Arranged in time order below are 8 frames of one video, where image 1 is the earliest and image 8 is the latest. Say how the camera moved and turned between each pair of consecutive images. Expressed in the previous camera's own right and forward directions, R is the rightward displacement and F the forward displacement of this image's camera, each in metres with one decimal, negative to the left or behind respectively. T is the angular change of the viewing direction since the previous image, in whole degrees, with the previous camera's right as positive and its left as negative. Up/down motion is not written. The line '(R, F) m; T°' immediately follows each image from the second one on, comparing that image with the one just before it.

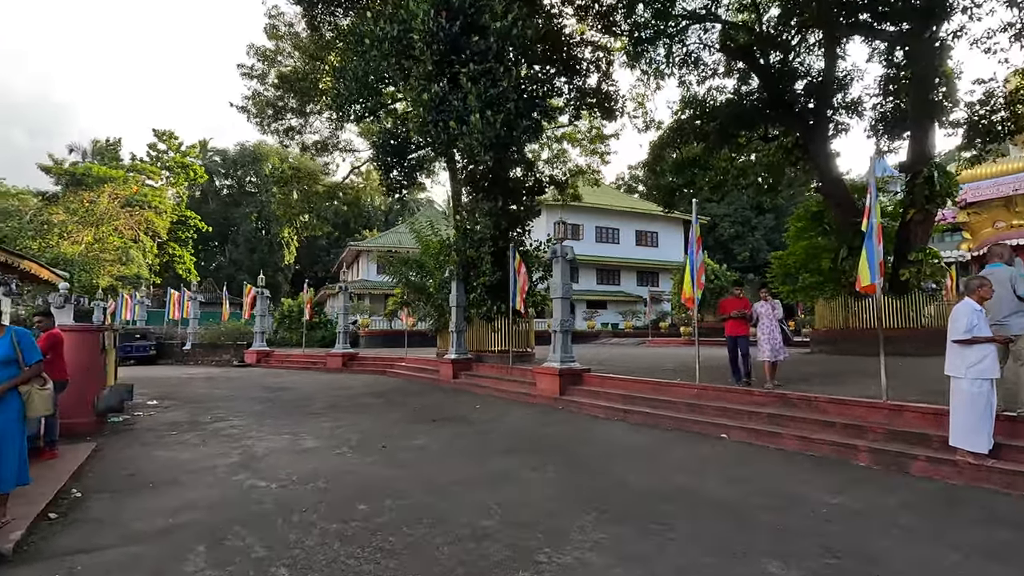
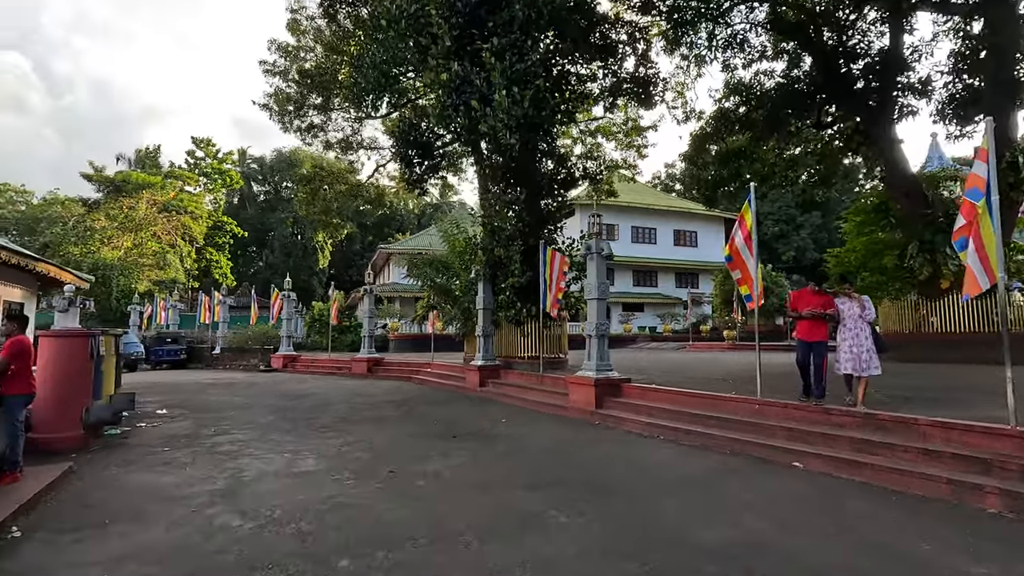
(+0.1, +0.9) m; -4°
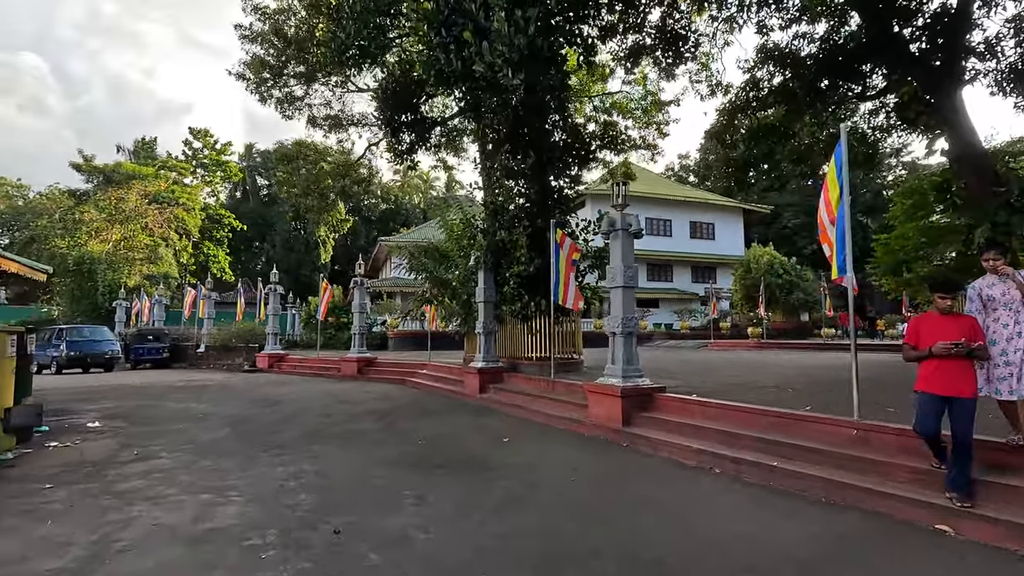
(+0.1, +1.6) m; -1°
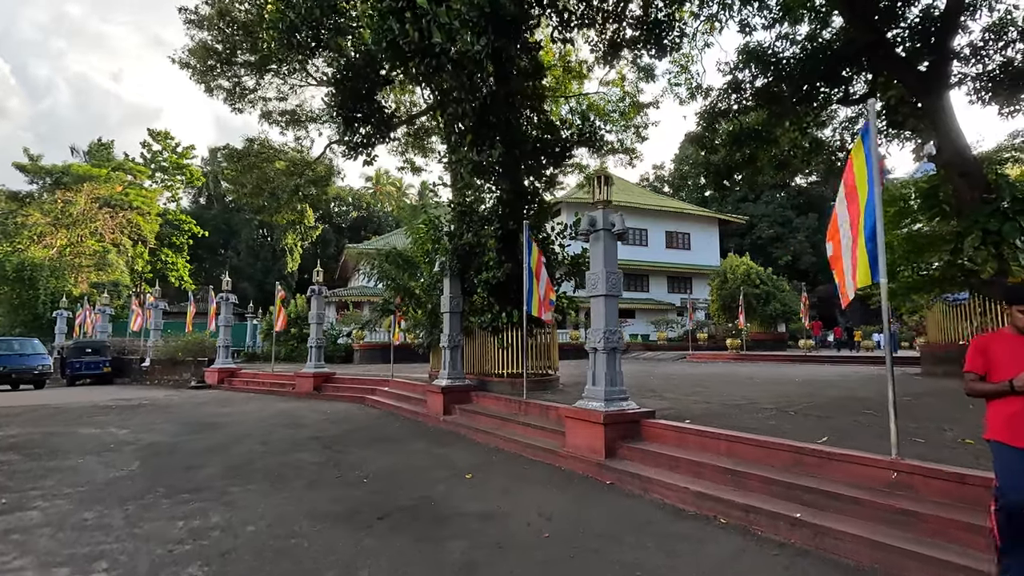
(+0.1, +0.9) m; +3°
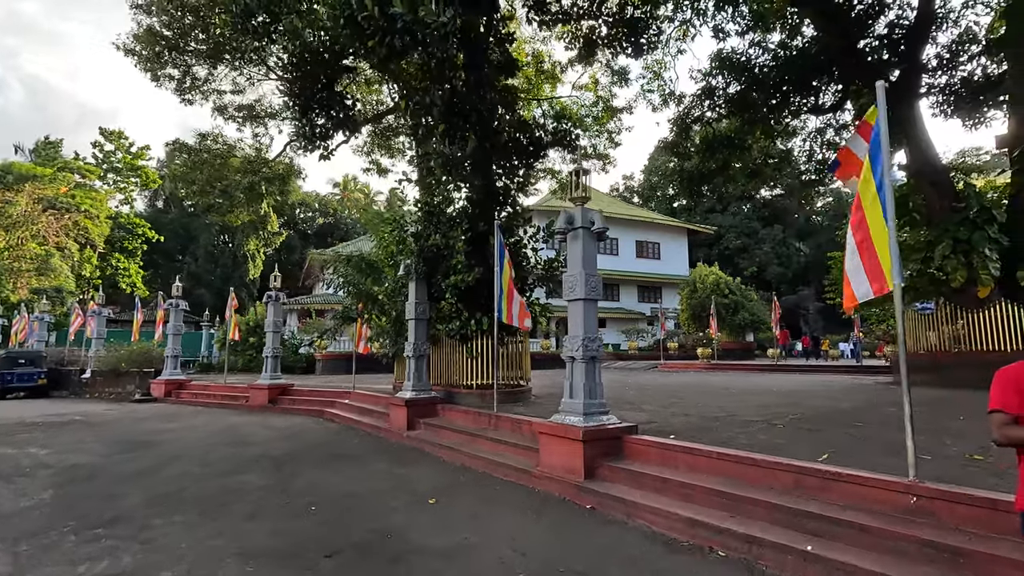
(0.0, +0.5) m; +3°
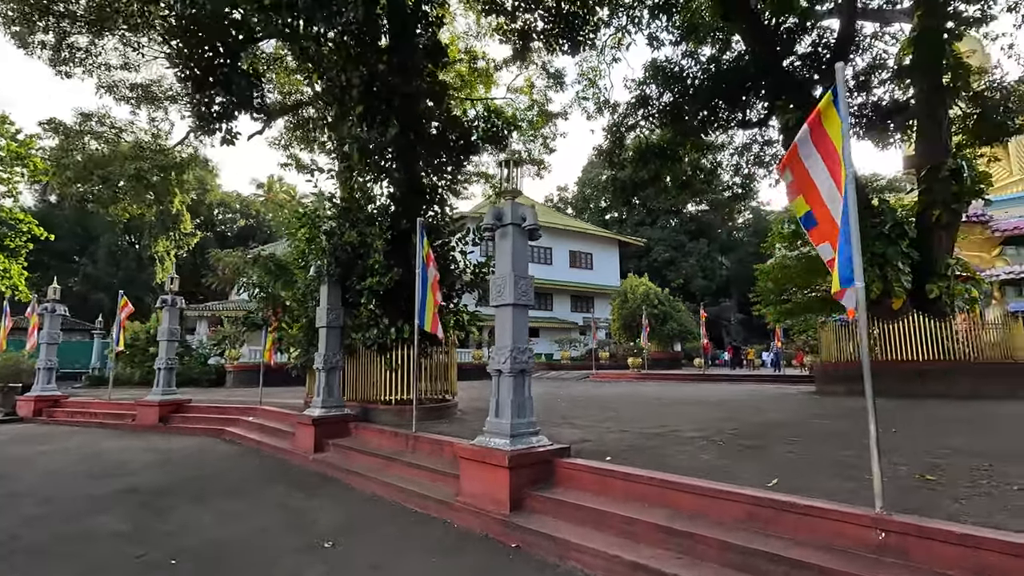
(+0.1, +0.6) m; +7°
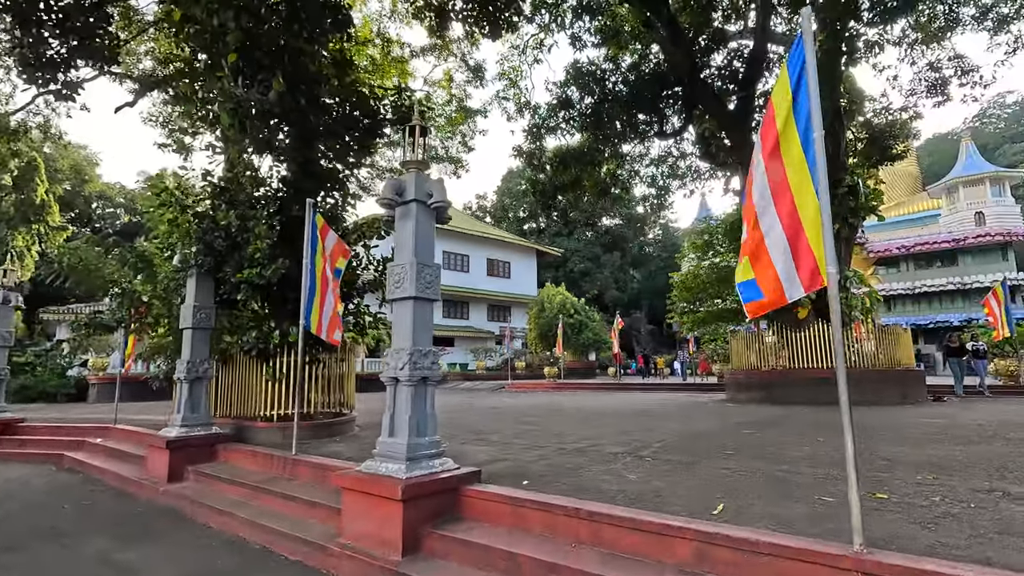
(+0.1, +0.8) m; +9°
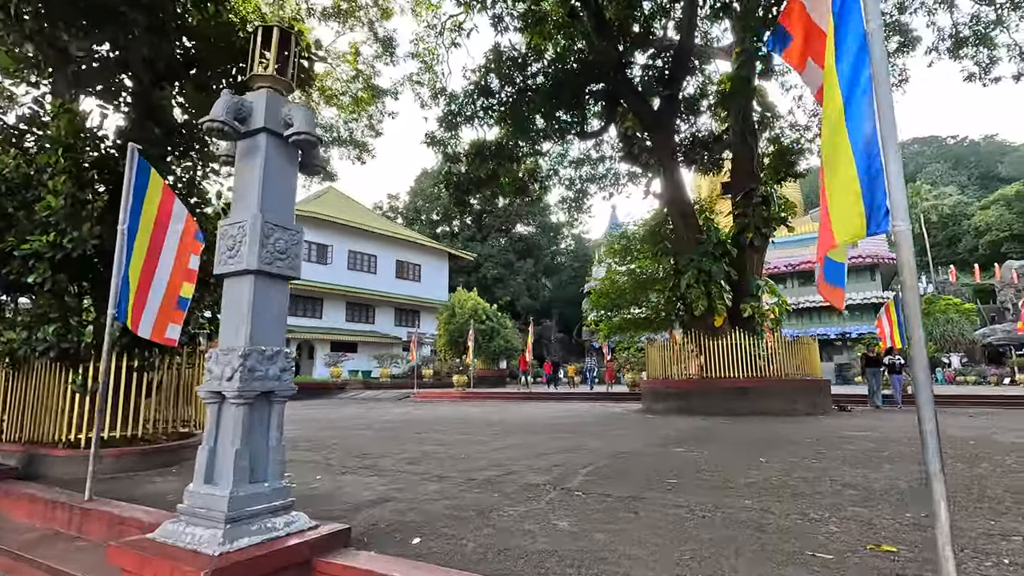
(+0.1, +1.1) m; +9°
